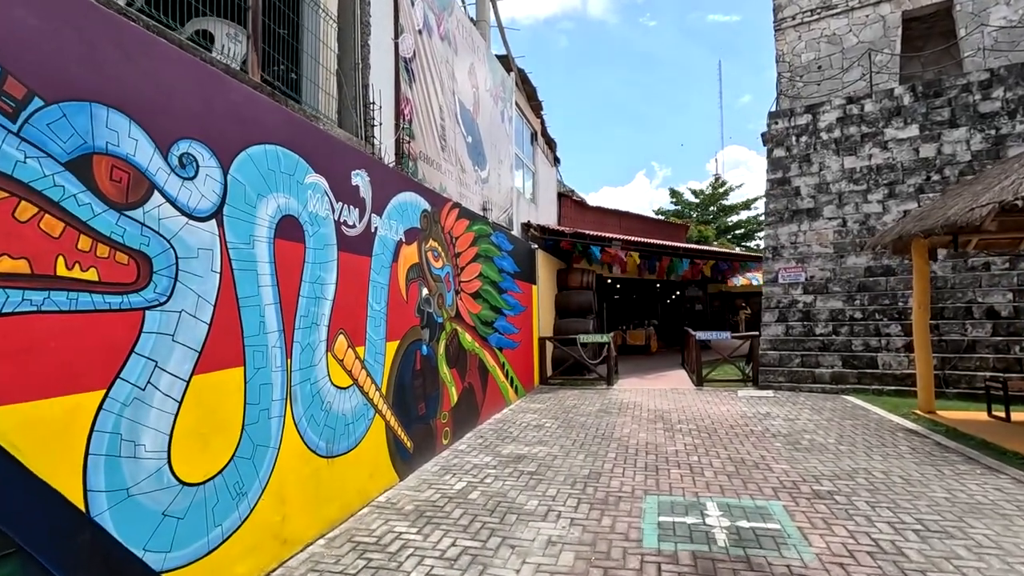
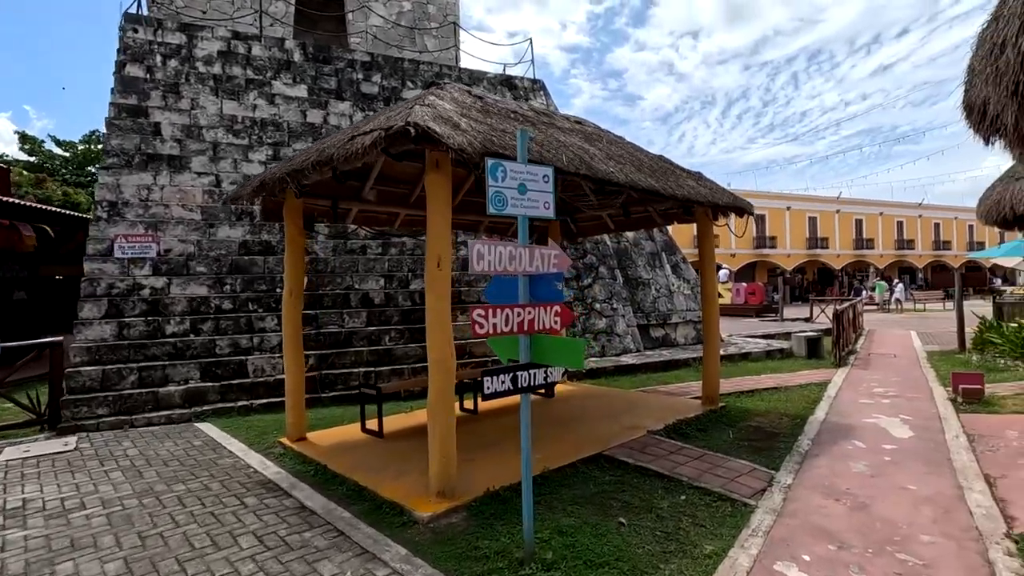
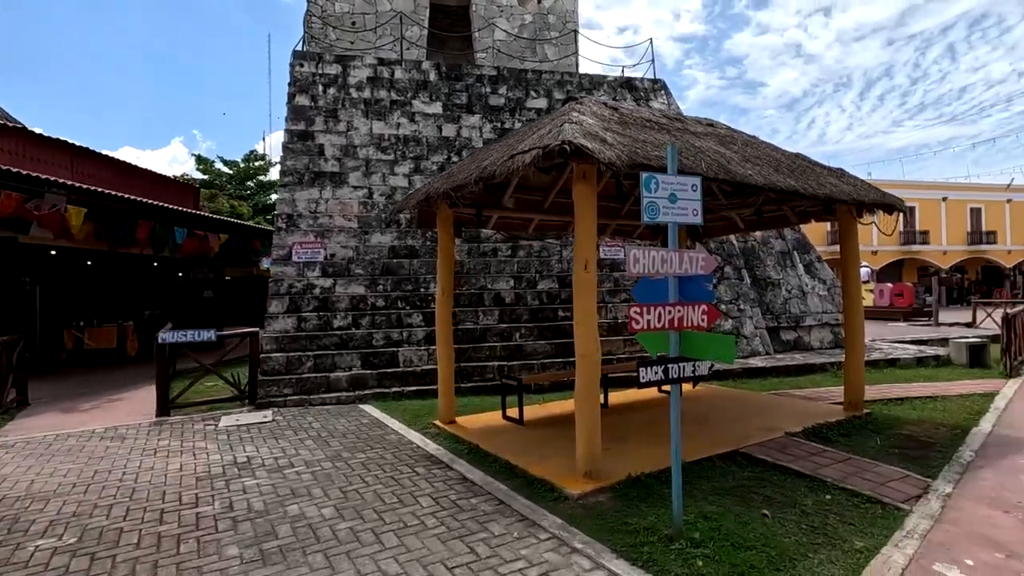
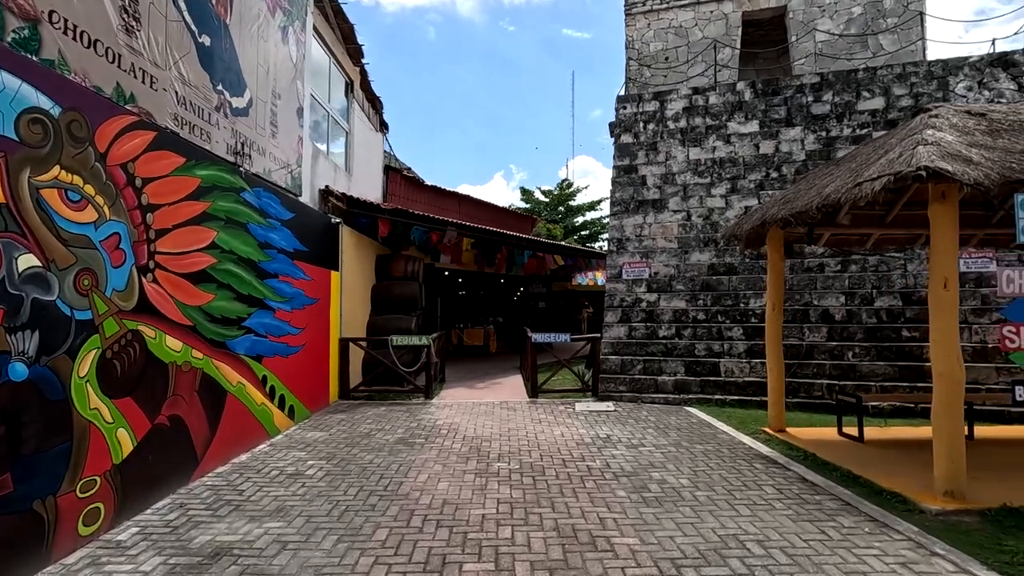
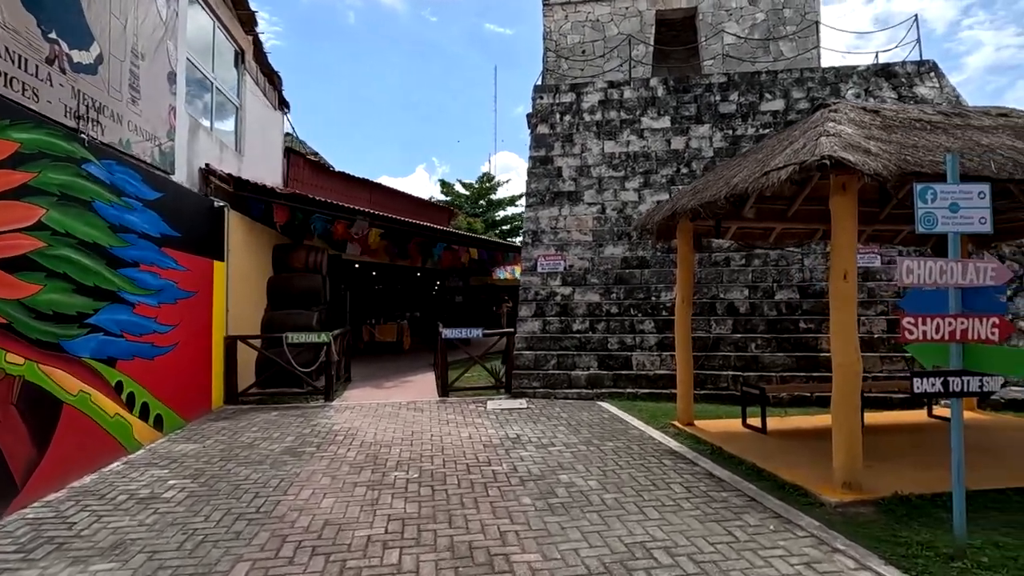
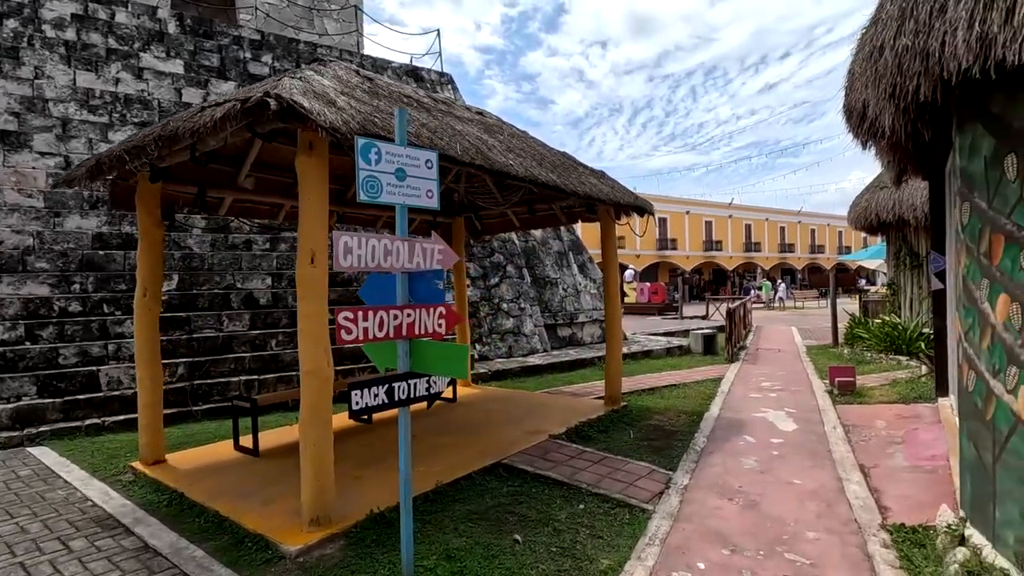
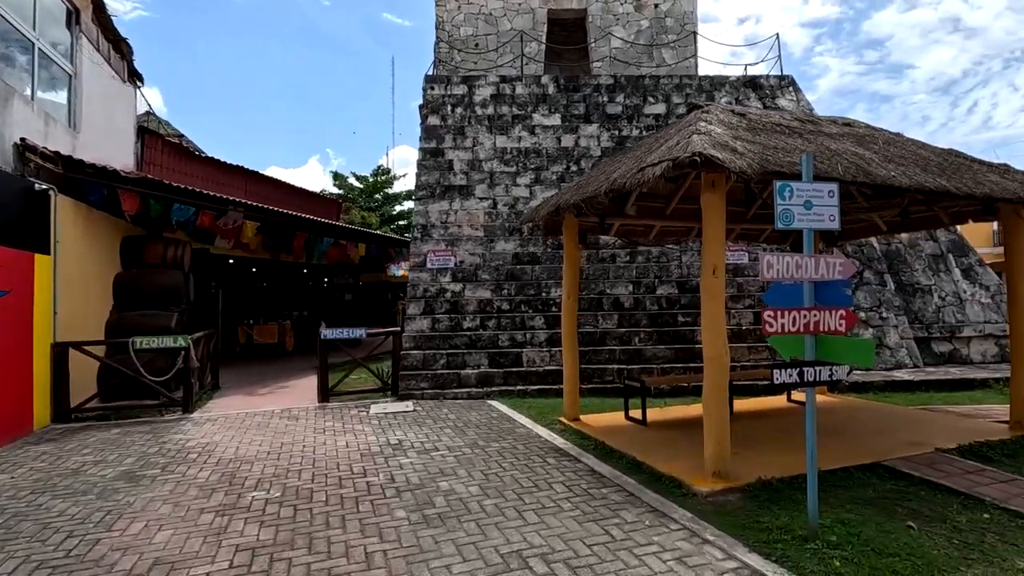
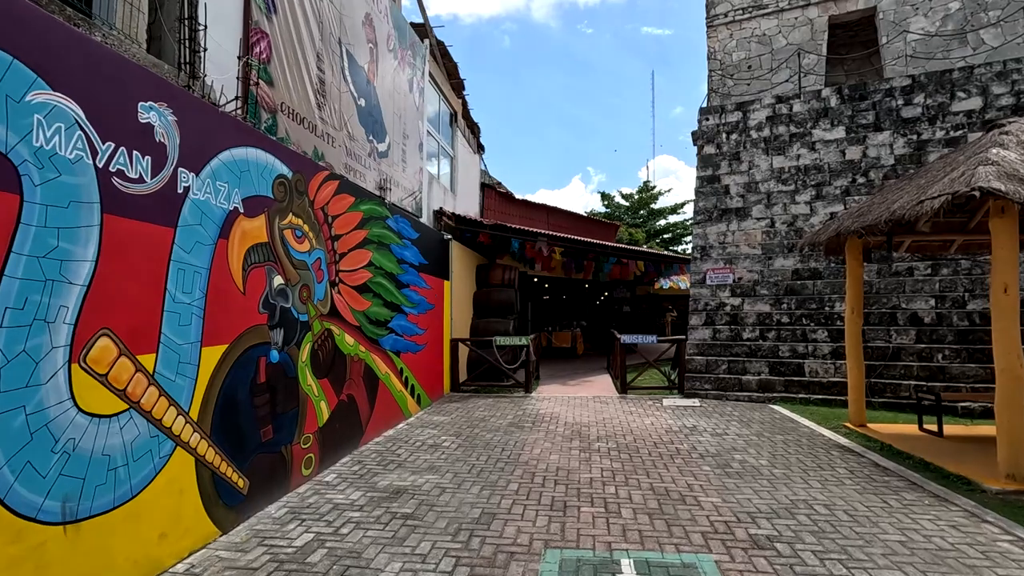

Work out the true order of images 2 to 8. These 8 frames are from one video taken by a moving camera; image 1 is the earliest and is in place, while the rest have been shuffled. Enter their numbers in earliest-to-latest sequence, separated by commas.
8, 4, 5, 7, 3, 2, 6
